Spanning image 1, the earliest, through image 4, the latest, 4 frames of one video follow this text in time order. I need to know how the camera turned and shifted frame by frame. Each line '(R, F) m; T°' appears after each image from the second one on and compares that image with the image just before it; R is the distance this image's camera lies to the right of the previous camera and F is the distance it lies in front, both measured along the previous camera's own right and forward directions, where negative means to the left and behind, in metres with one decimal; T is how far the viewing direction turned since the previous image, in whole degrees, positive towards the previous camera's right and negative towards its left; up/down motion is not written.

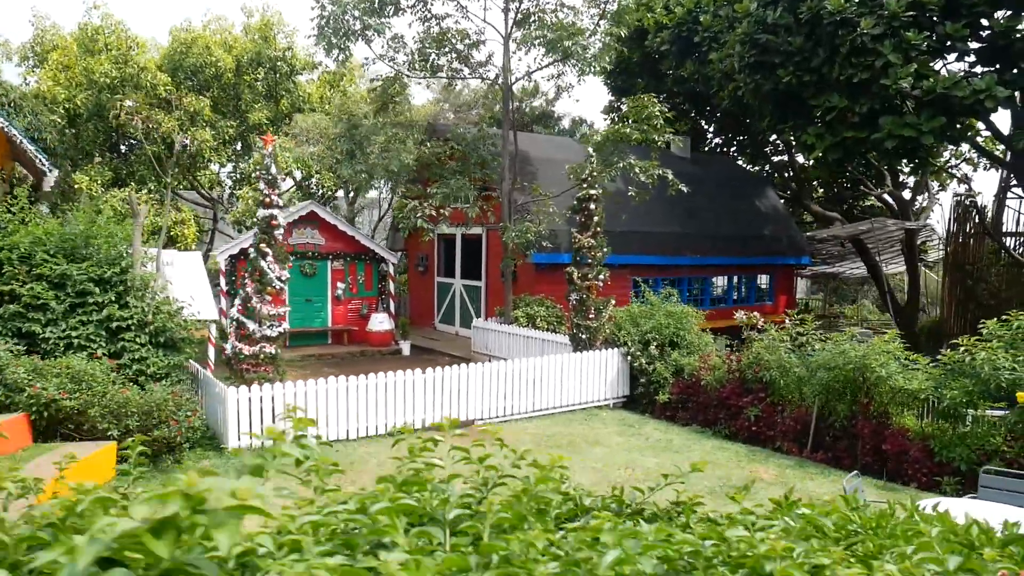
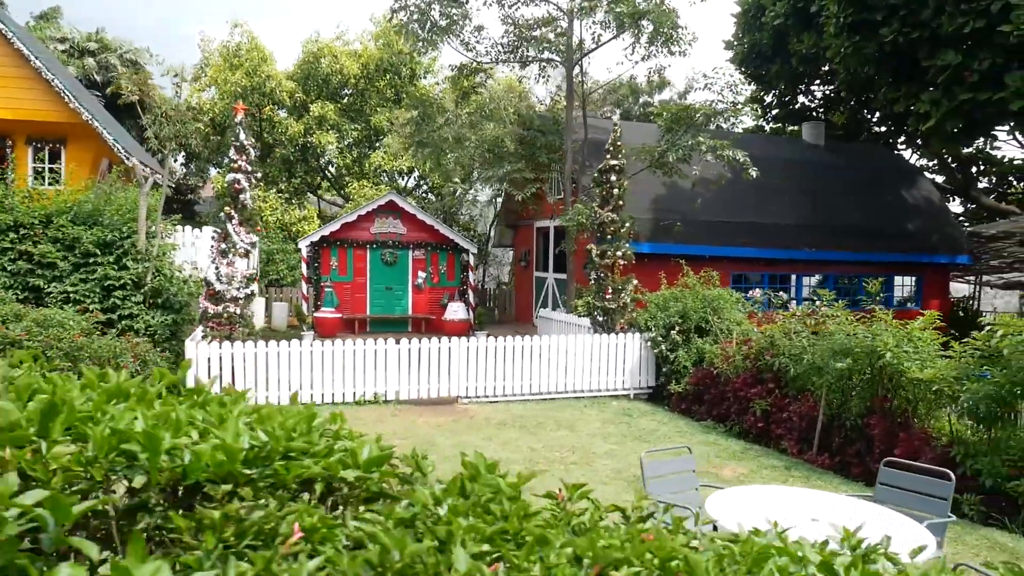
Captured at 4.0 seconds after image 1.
(+3.3, +1.2) m; -17°
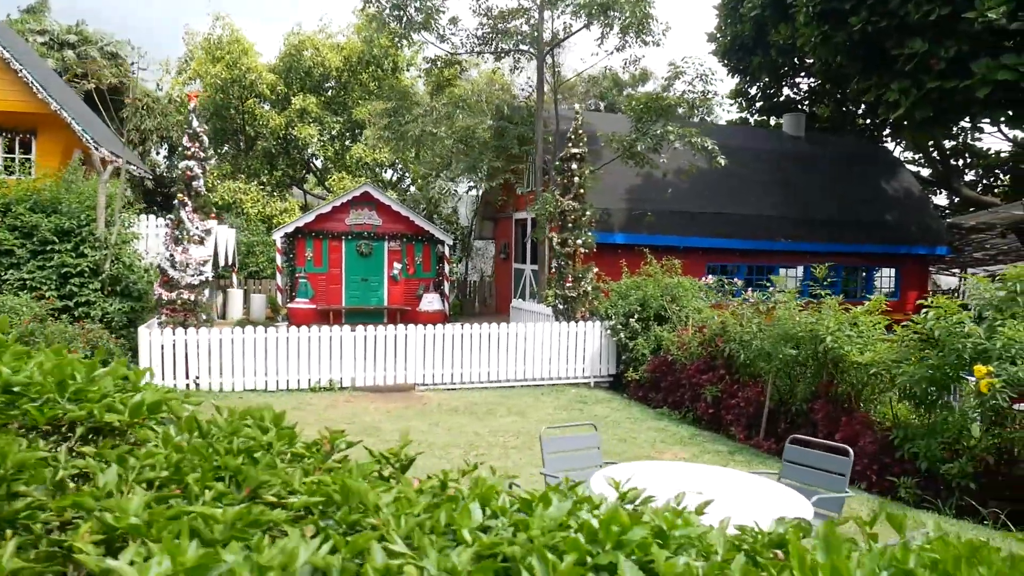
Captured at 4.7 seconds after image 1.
(+0.7, 0.0) m; 0°
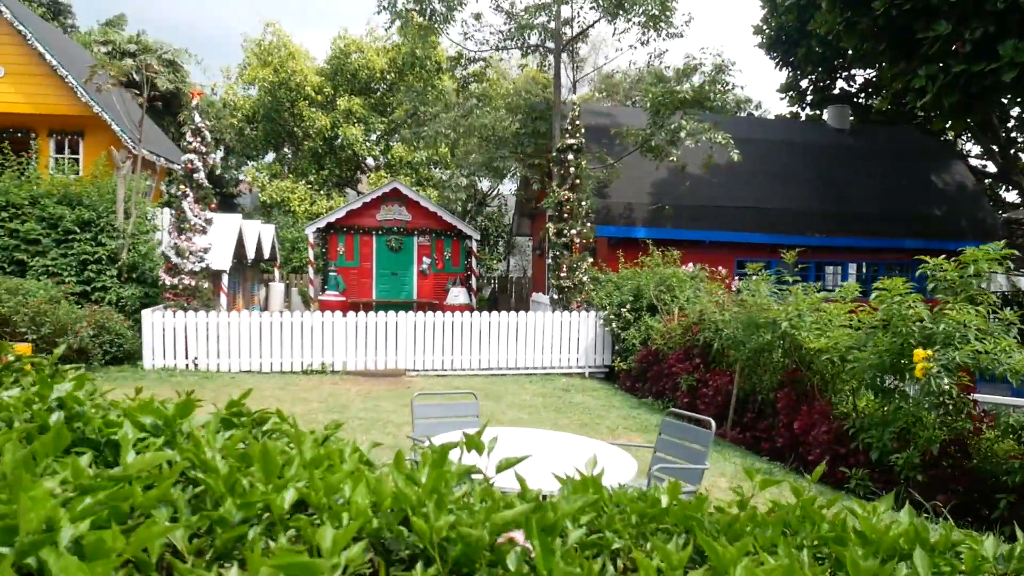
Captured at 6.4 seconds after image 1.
(+1.4, -0.1) m; -6°
